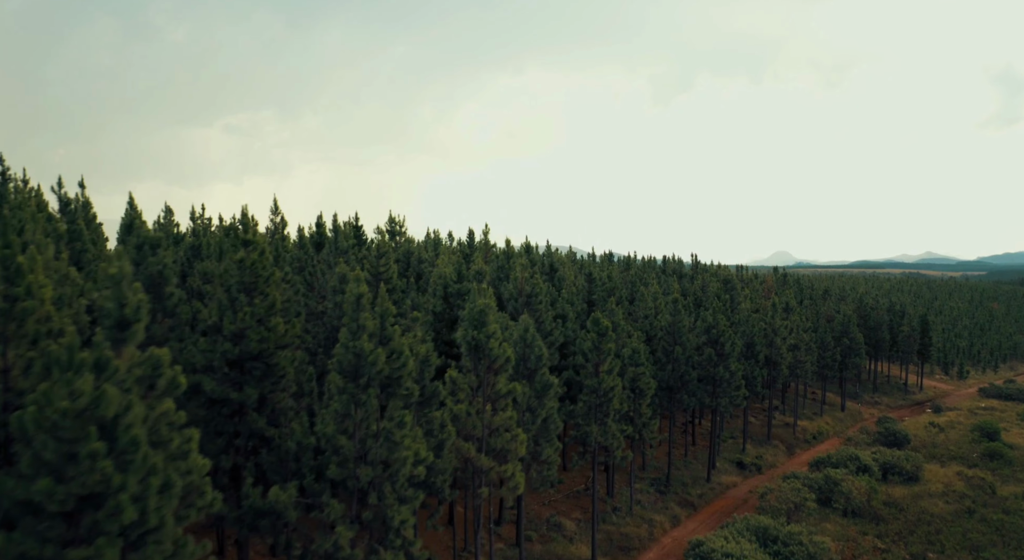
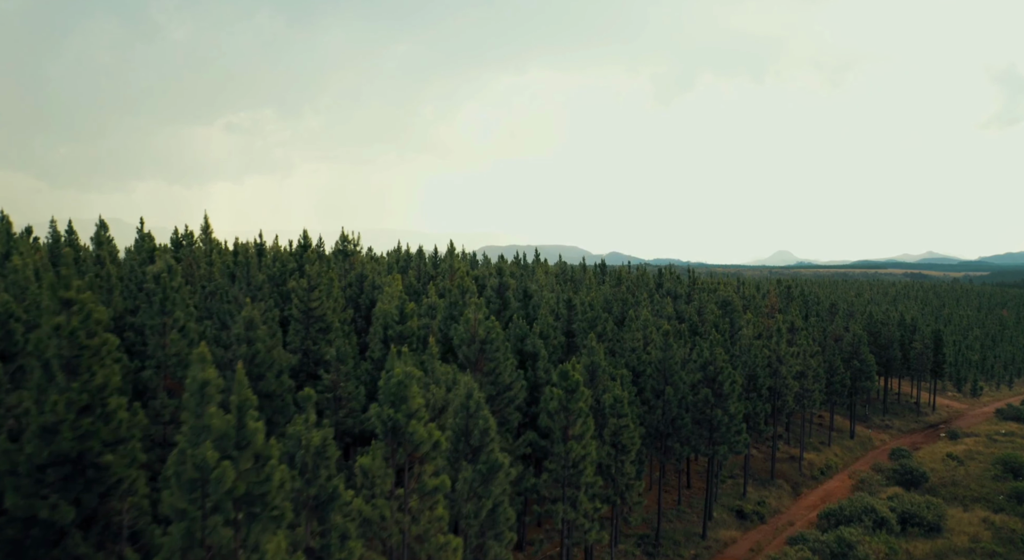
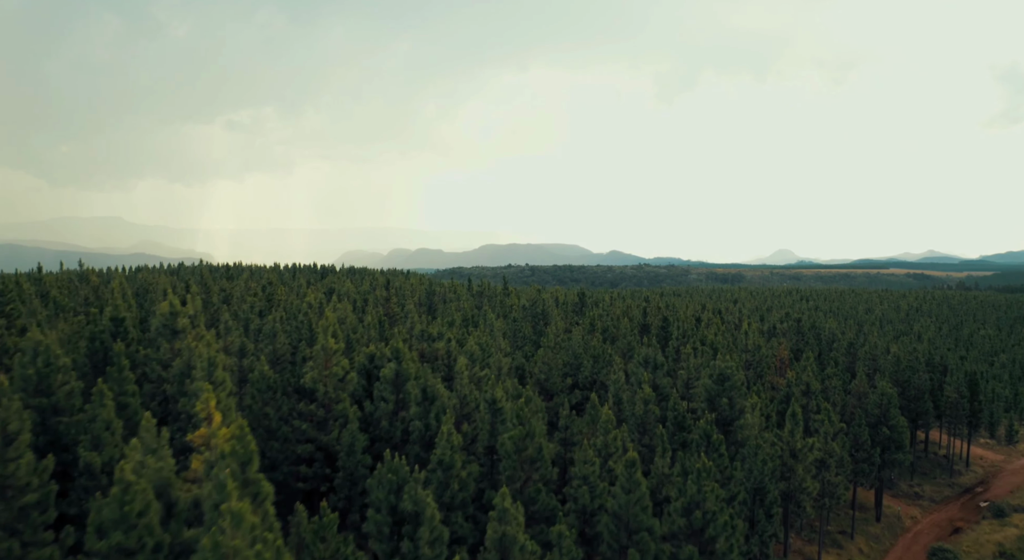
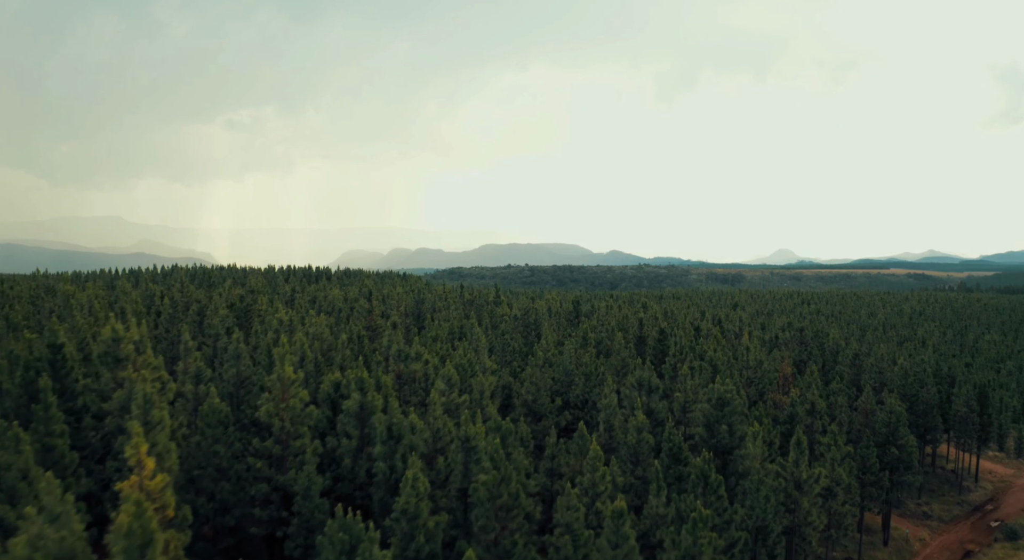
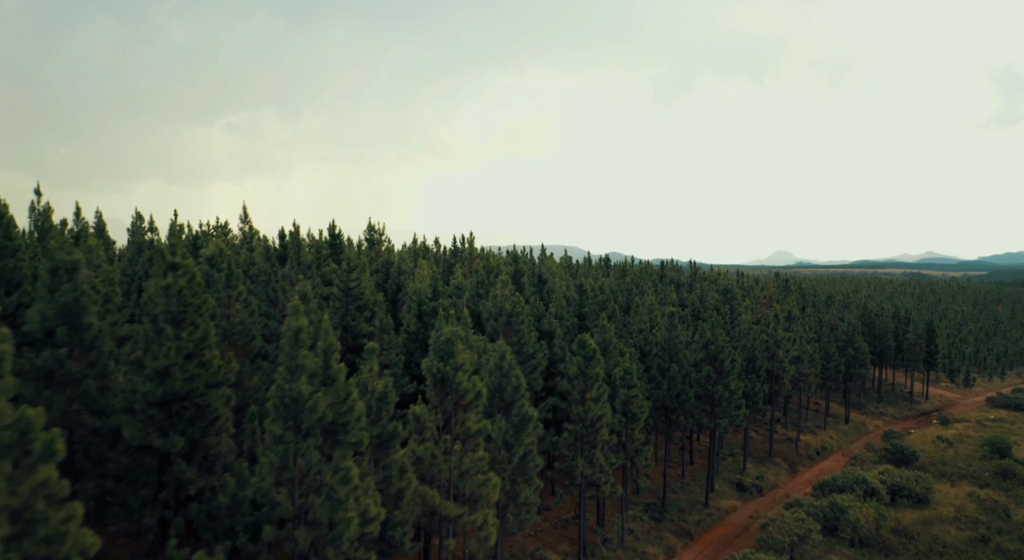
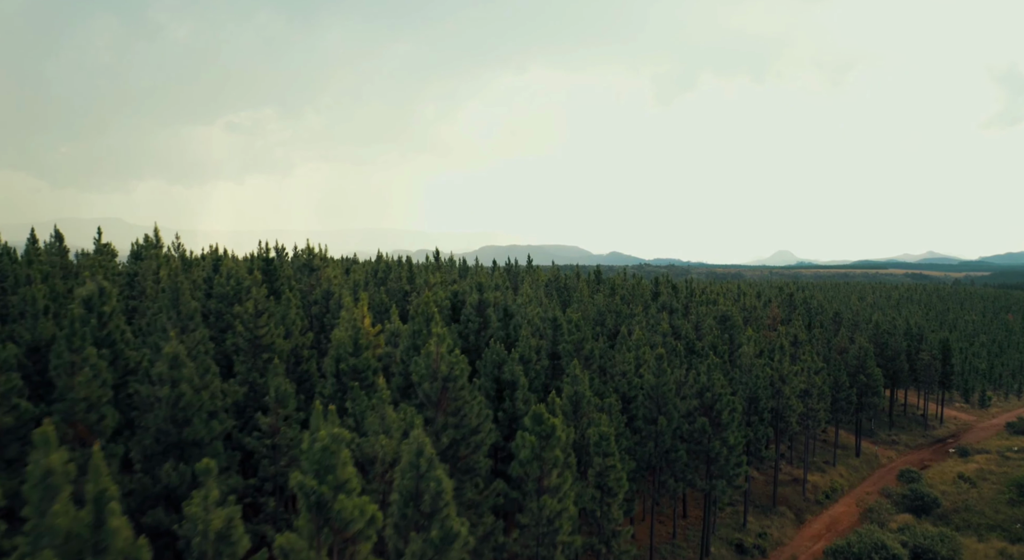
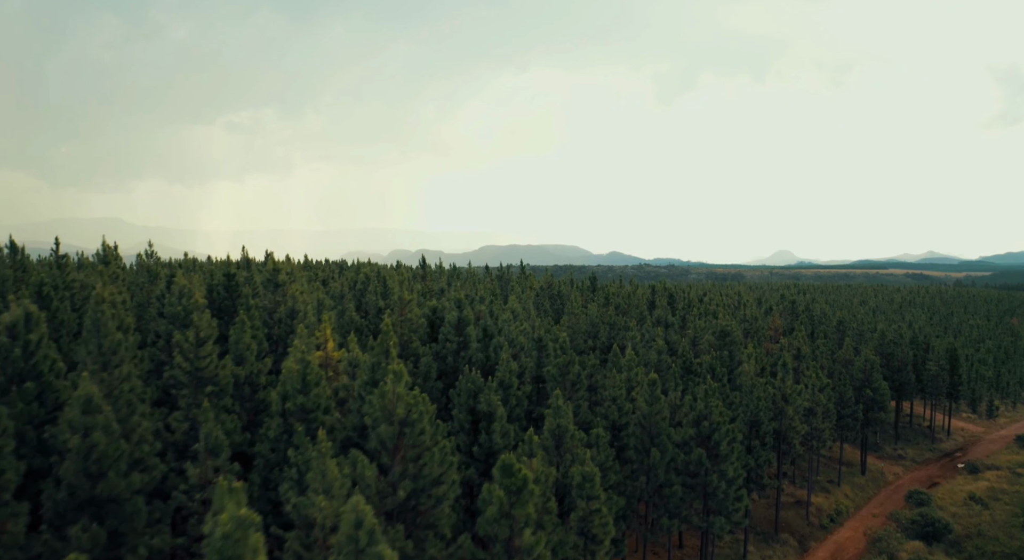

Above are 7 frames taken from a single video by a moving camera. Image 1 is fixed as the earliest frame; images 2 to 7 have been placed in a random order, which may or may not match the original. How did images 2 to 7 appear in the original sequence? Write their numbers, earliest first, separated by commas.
5, 2, 6, 7, 3, 4
